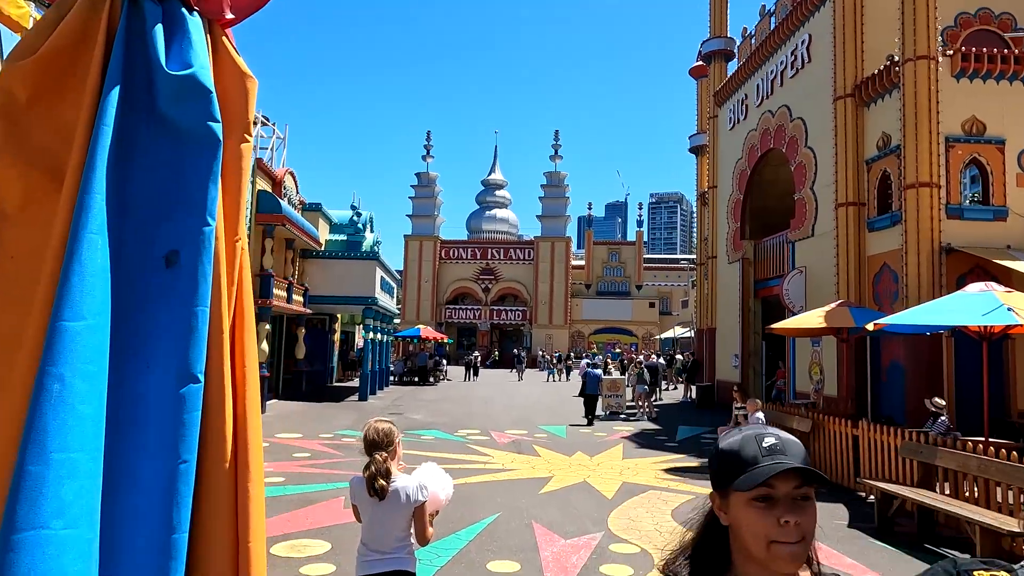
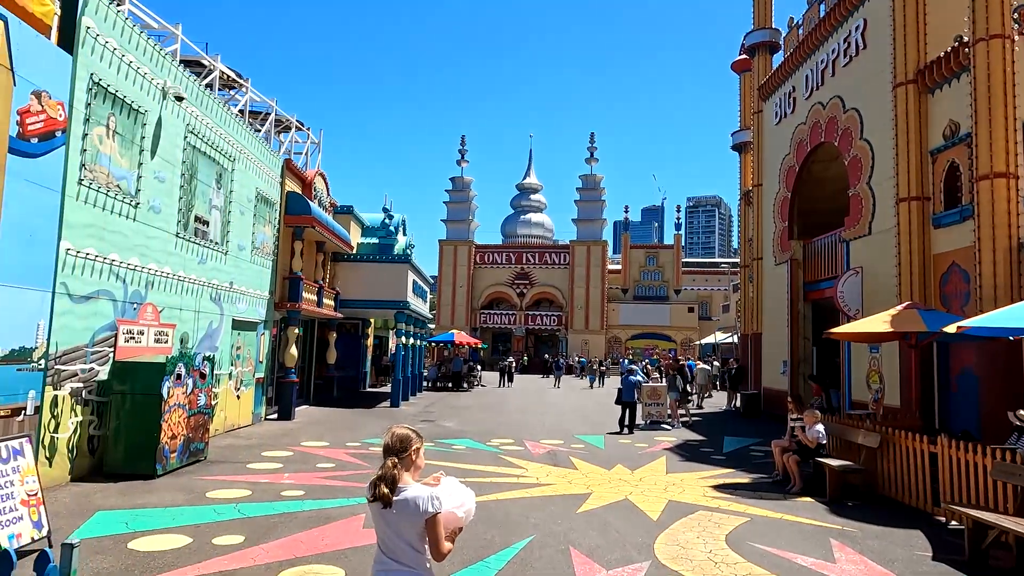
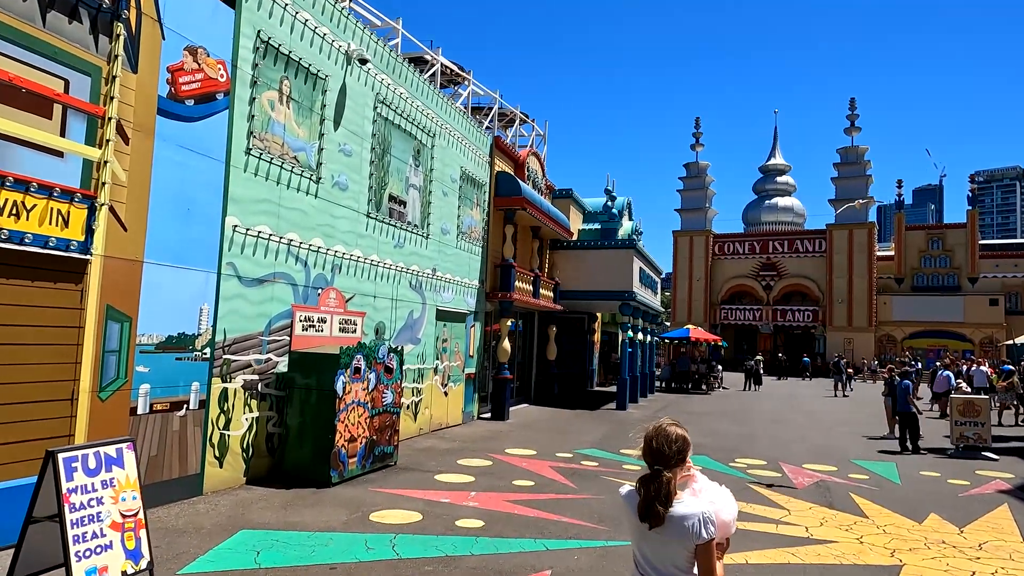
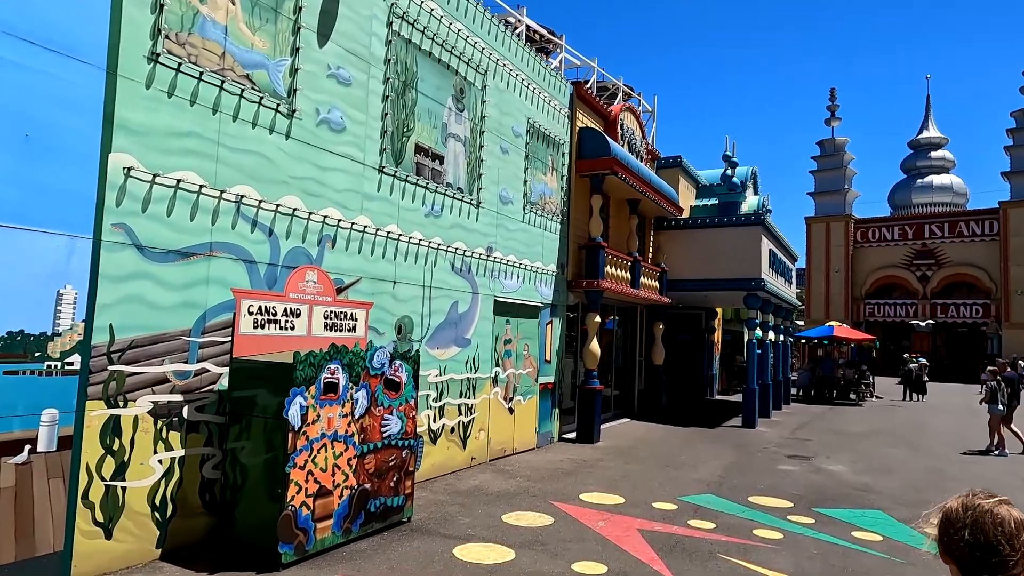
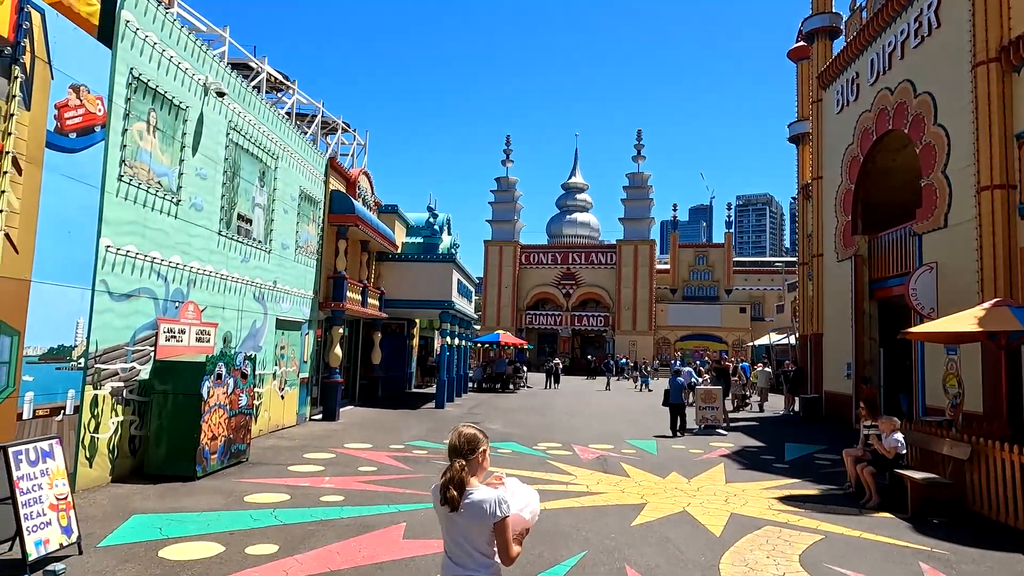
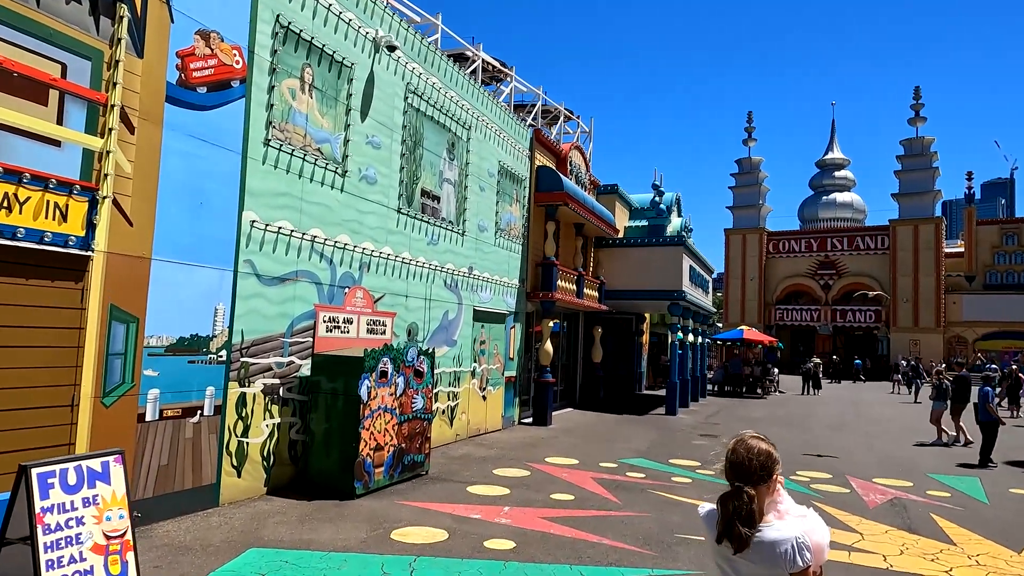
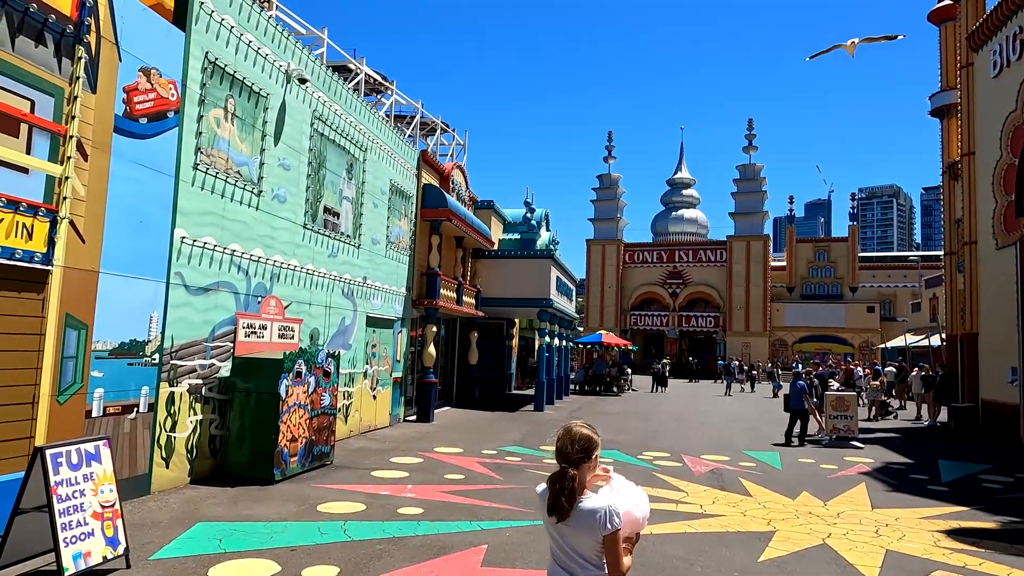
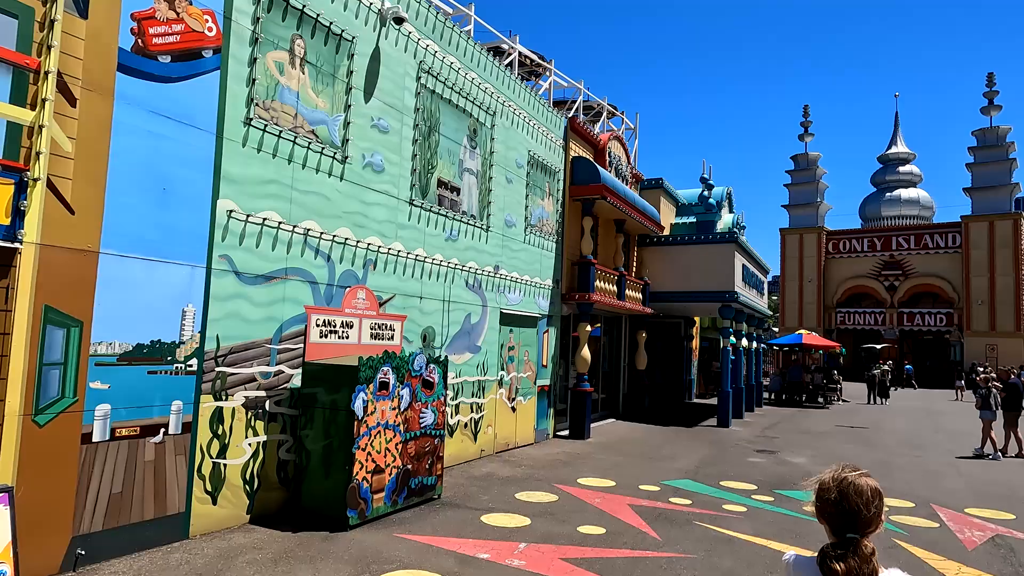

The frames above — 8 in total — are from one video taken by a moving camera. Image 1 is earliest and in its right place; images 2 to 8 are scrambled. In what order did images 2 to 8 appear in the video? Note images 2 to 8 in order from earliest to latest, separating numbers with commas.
2, 5, 7, 3, 6, 8, 4
